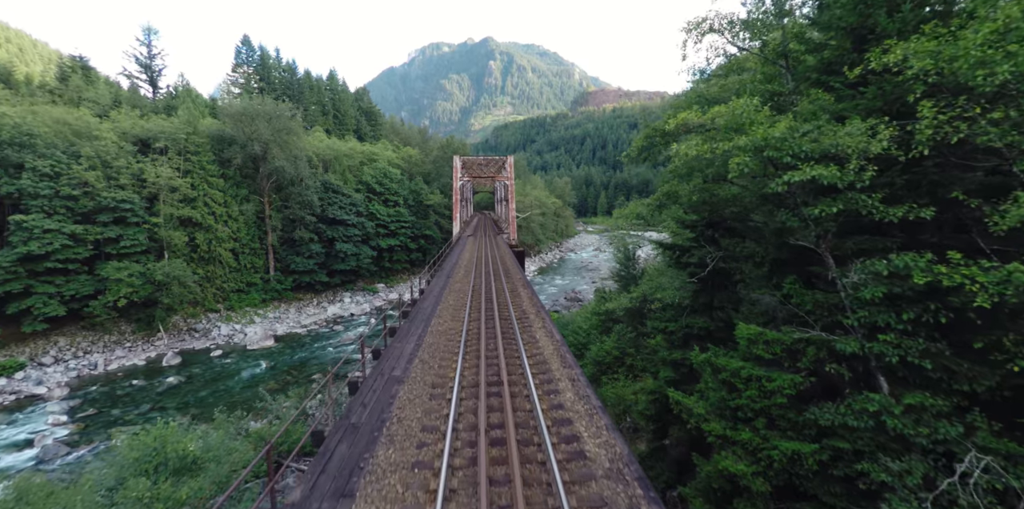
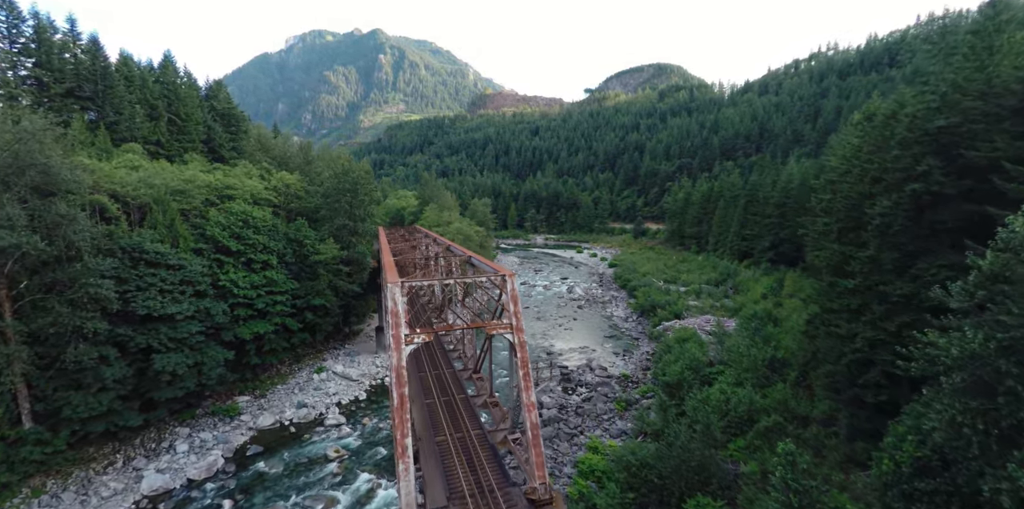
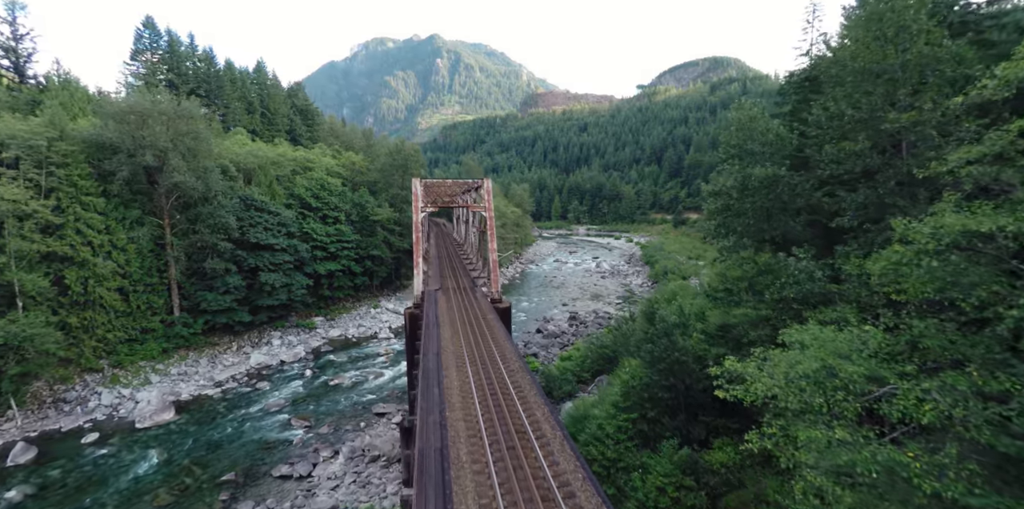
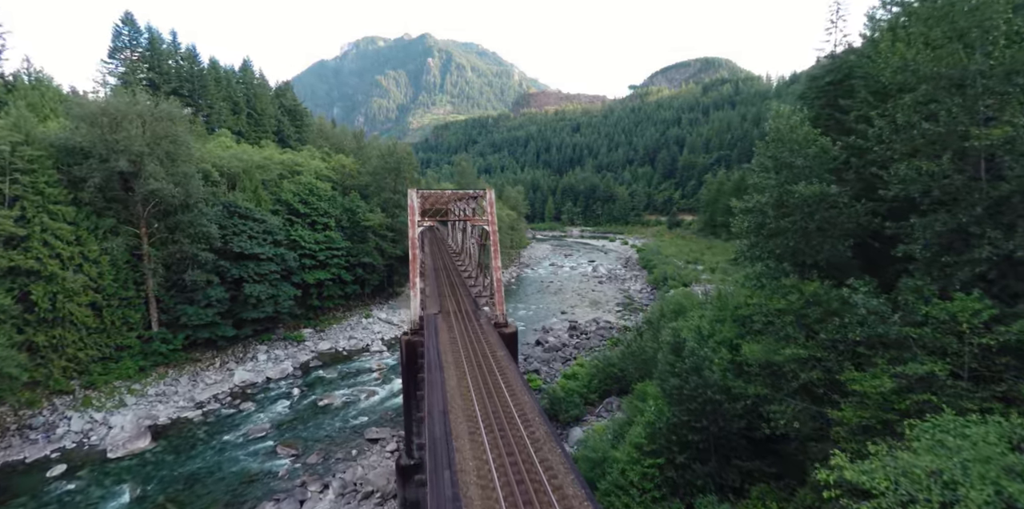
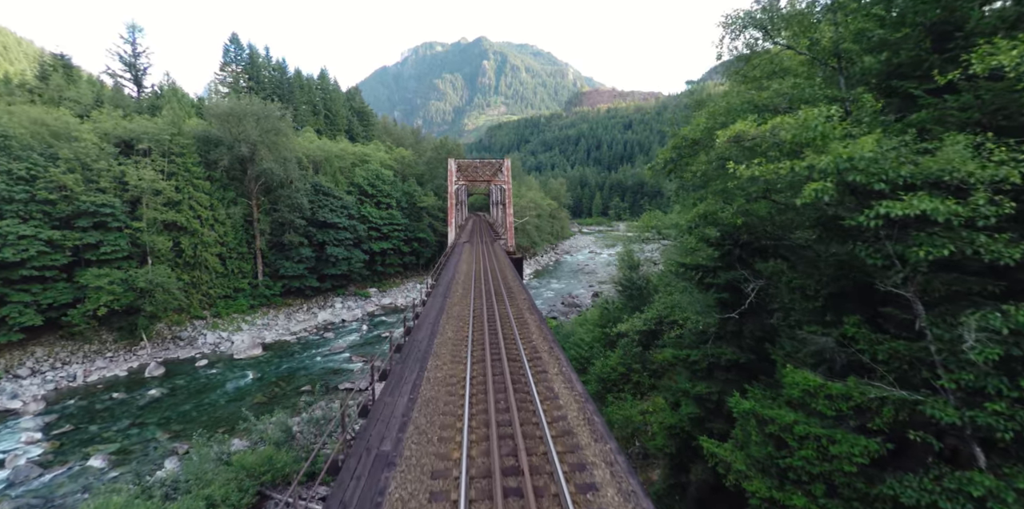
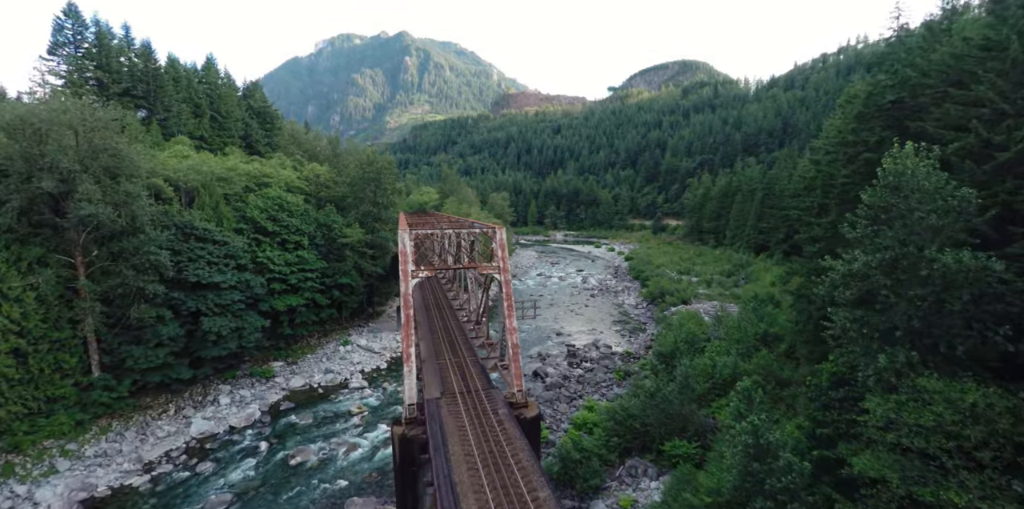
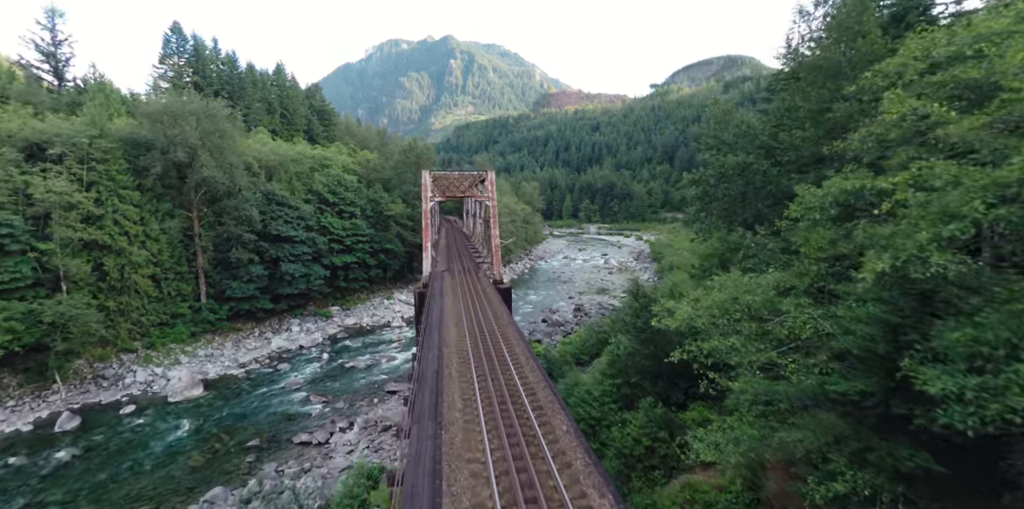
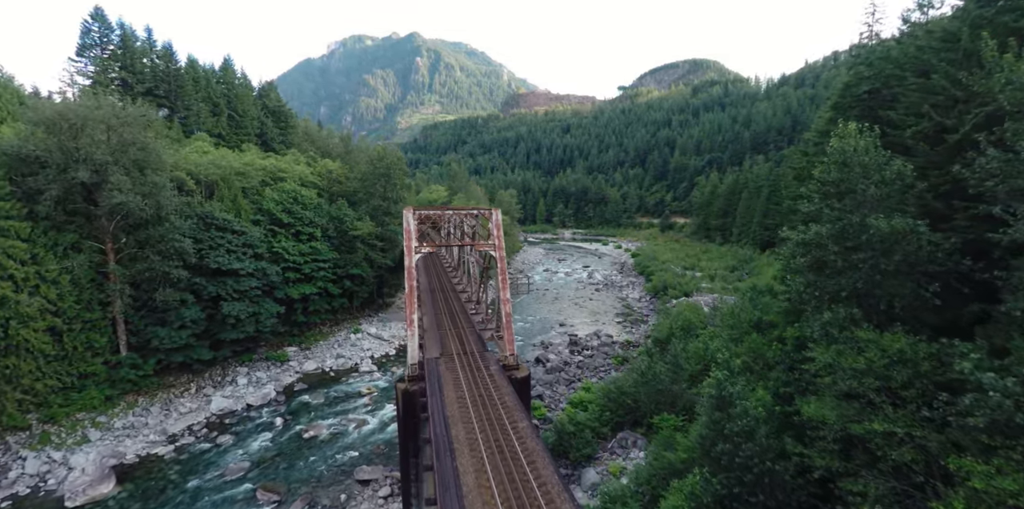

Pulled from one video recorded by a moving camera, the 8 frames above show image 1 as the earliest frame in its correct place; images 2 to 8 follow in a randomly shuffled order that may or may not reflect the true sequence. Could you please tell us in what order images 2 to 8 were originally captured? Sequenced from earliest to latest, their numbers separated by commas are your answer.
5, 7, 3, 4, 8, 6, 2
